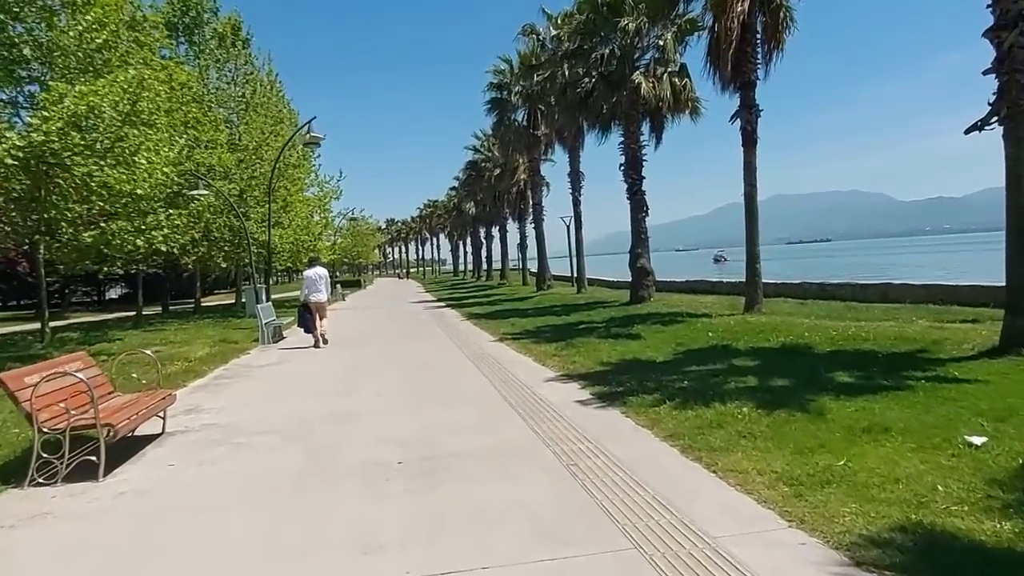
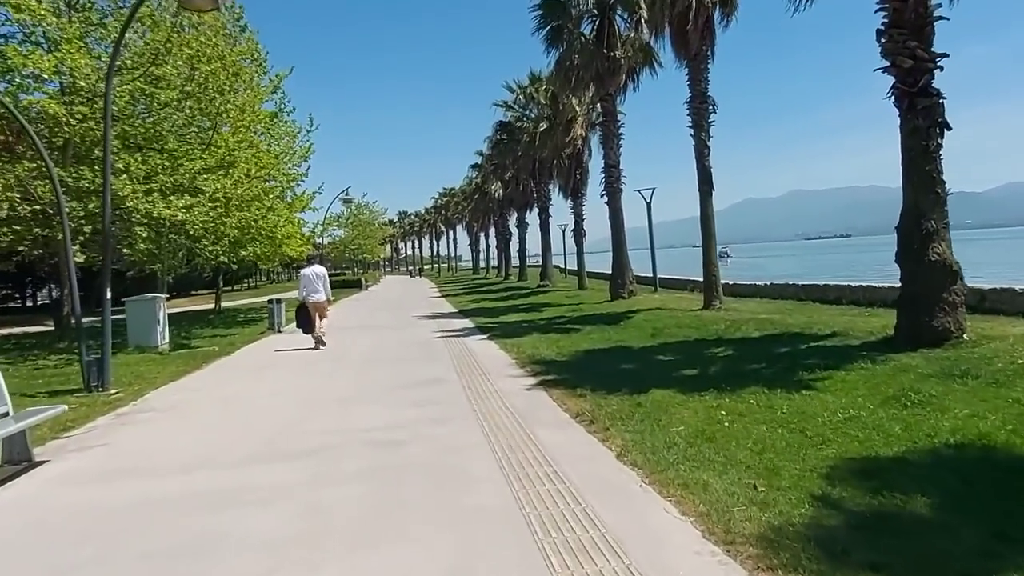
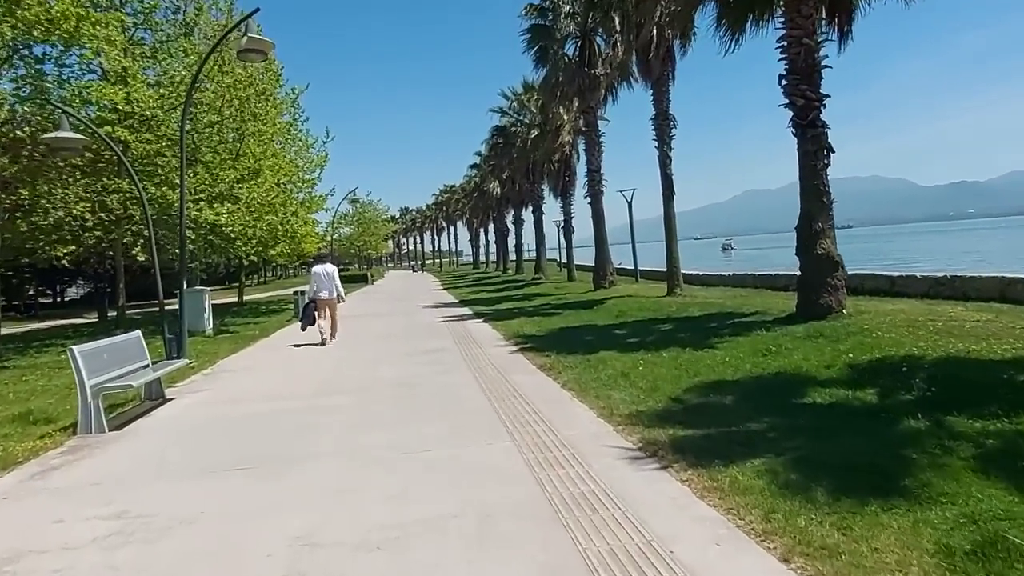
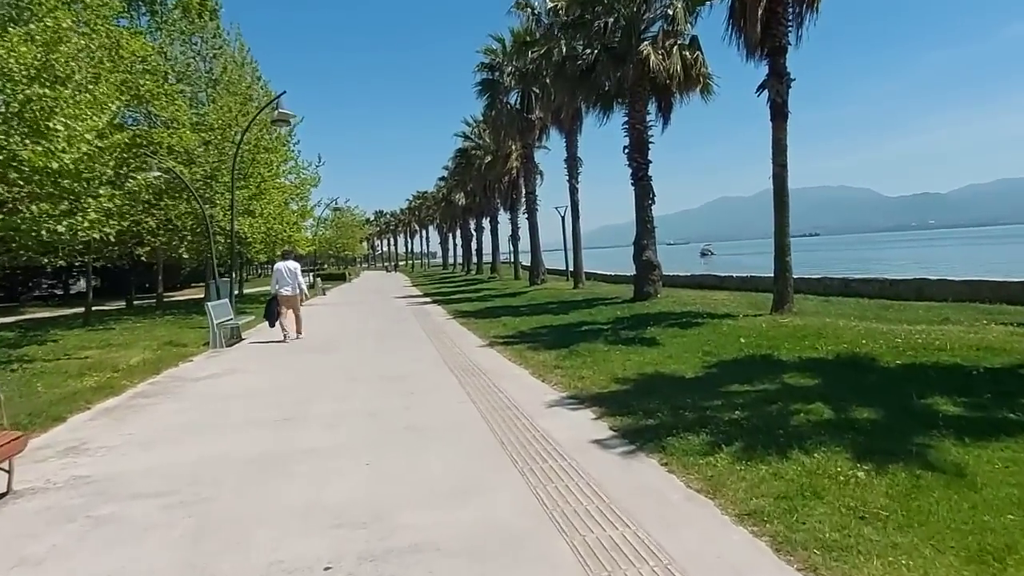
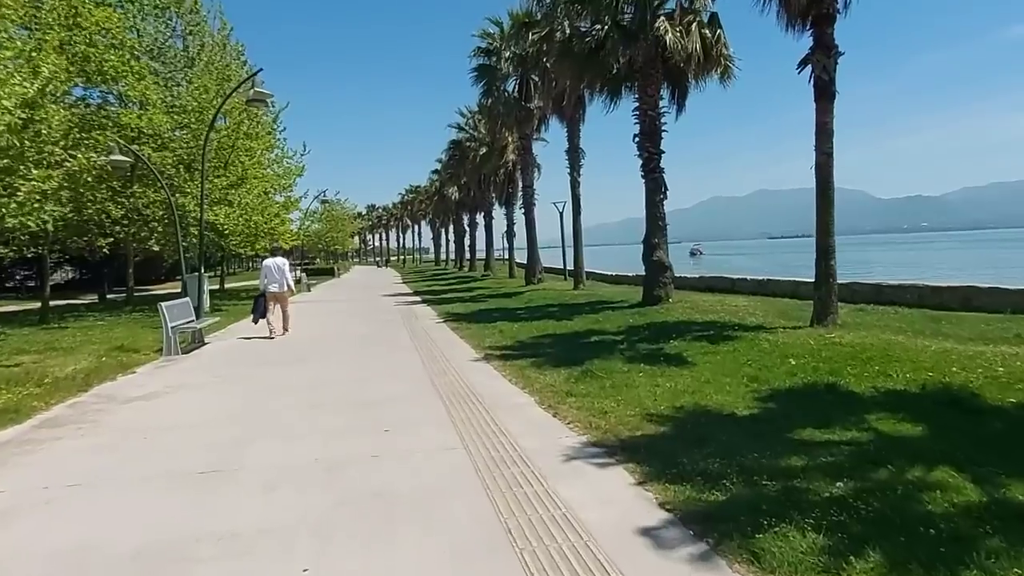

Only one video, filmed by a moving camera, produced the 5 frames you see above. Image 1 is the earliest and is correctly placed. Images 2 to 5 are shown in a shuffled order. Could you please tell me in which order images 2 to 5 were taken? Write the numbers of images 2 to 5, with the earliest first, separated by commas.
4, 5, 3, 2
